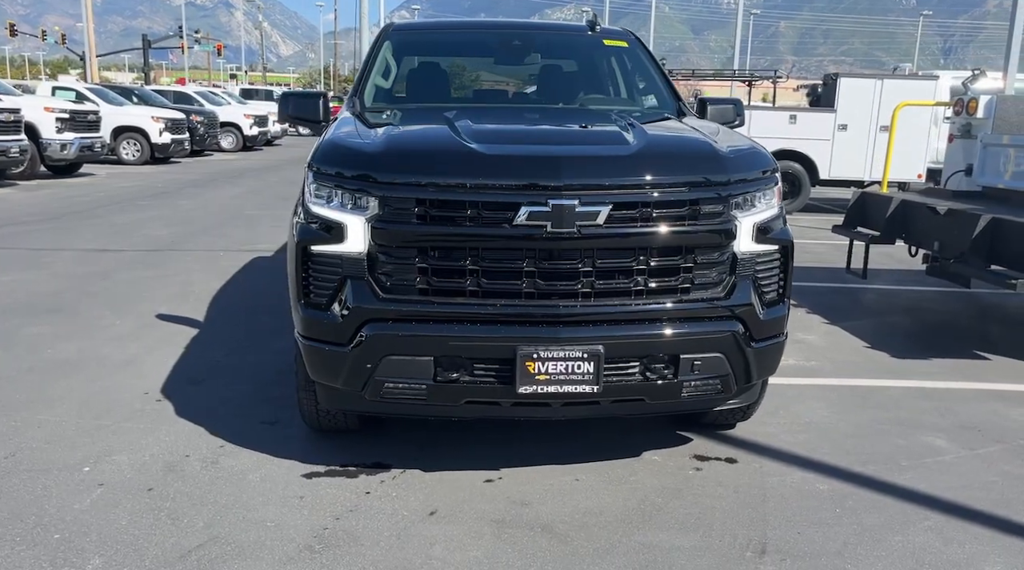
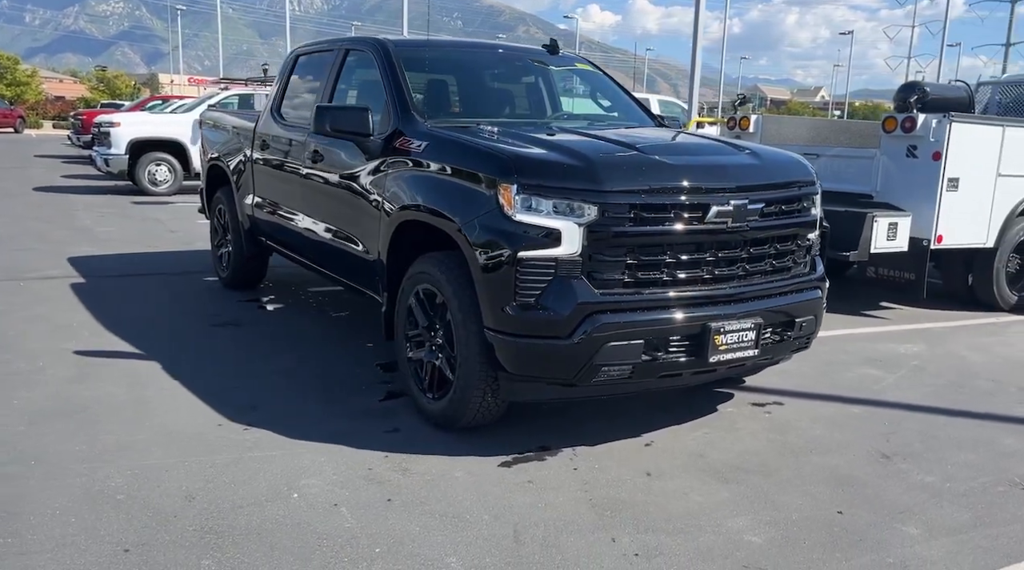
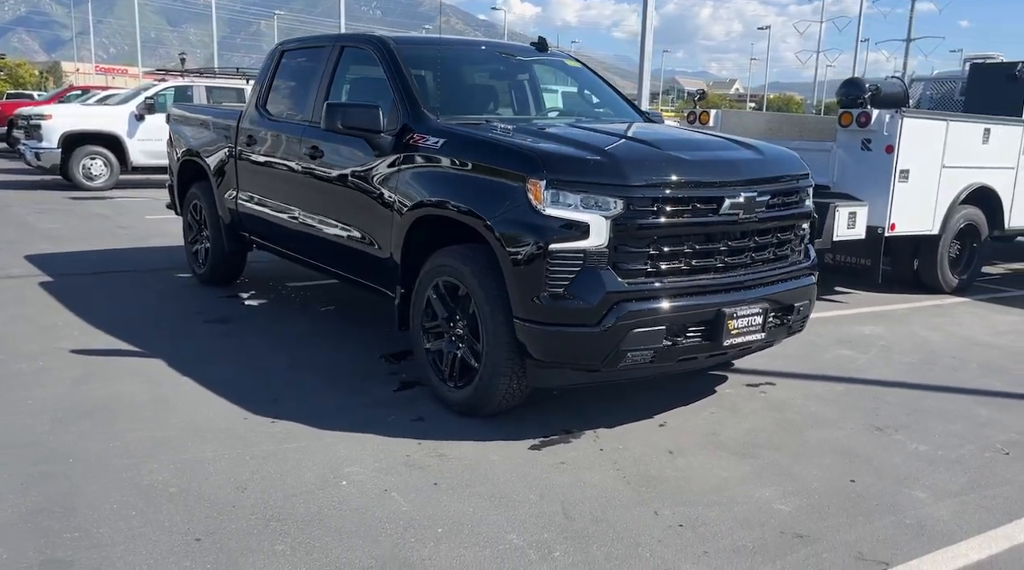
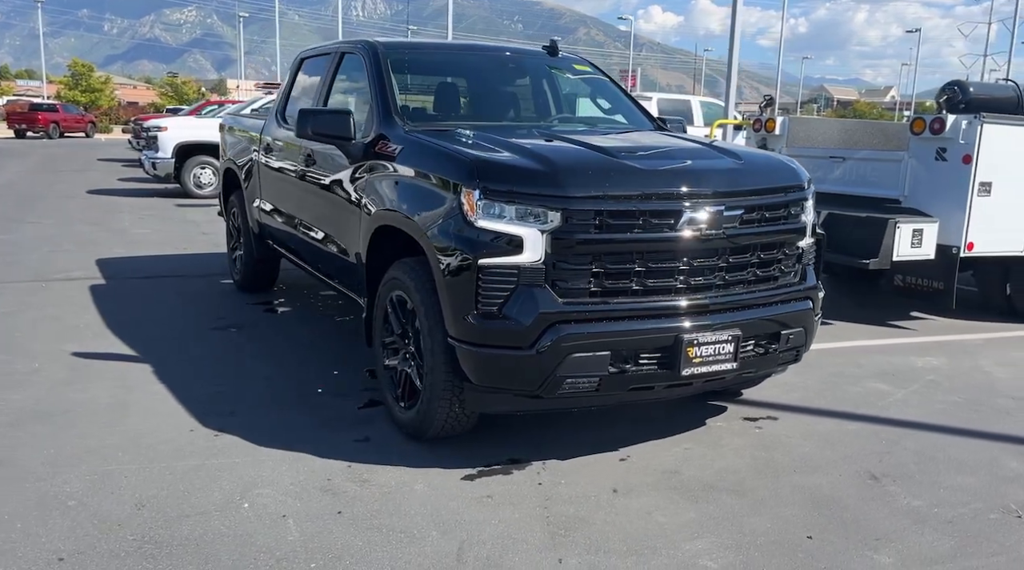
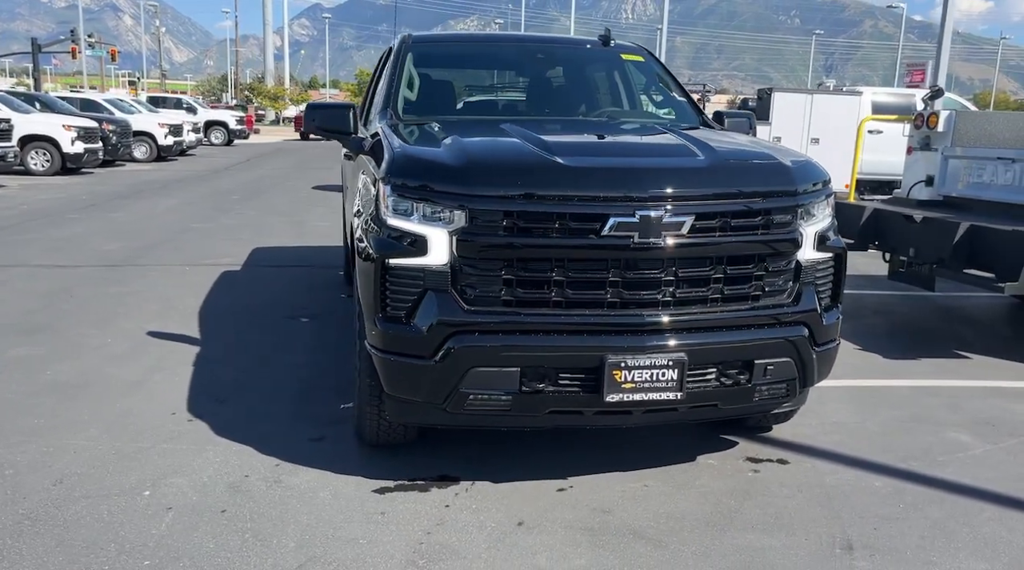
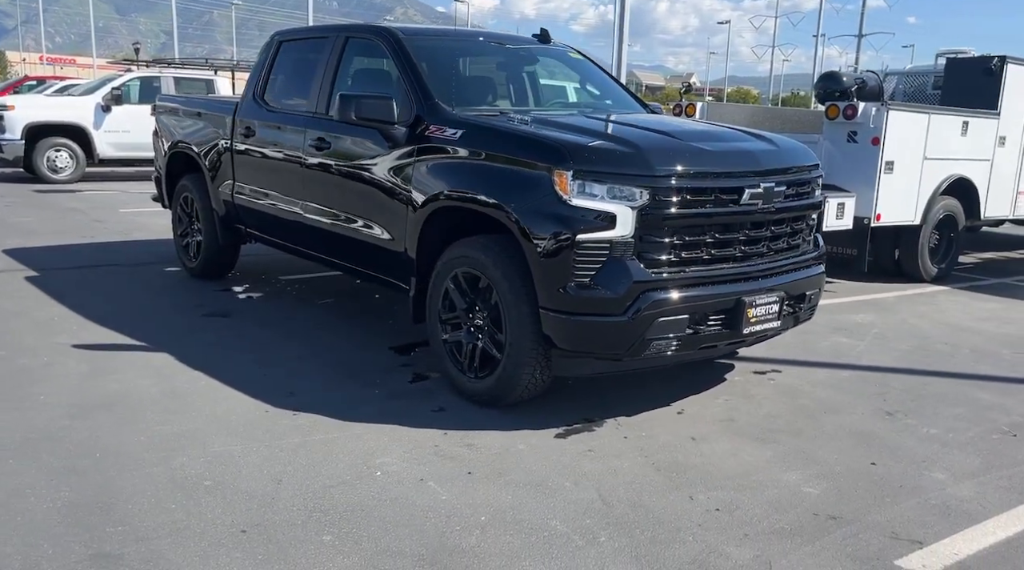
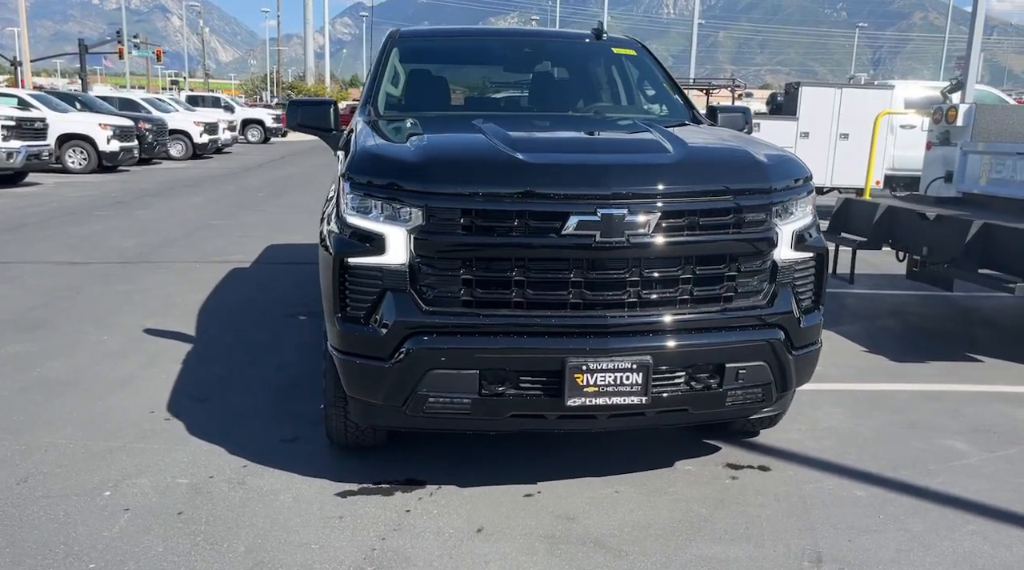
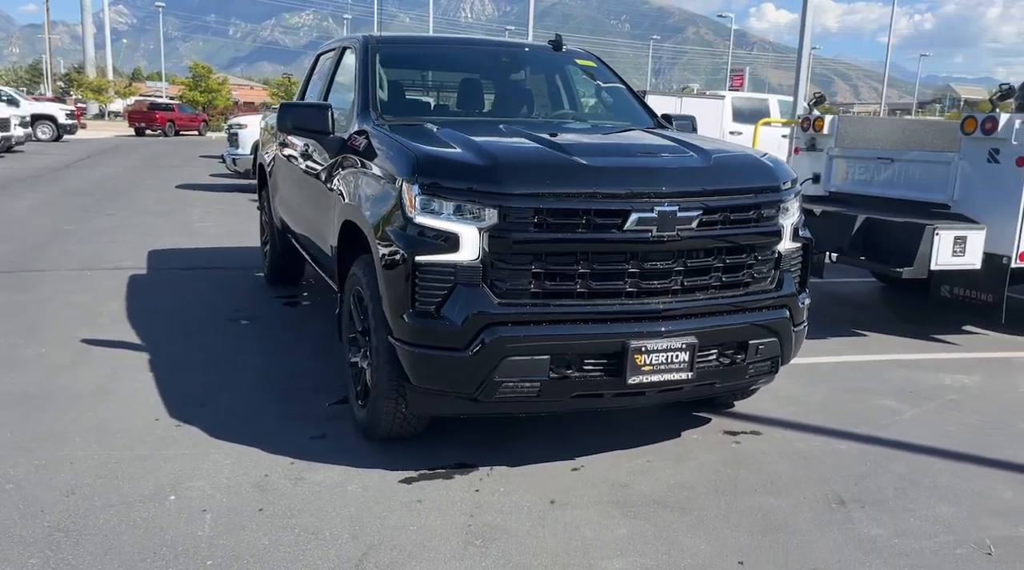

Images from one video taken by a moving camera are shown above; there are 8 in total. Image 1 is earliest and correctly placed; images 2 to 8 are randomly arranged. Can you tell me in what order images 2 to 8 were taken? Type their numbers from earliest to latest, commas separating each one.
7, 5, 8, 4, 2, 3, 6
